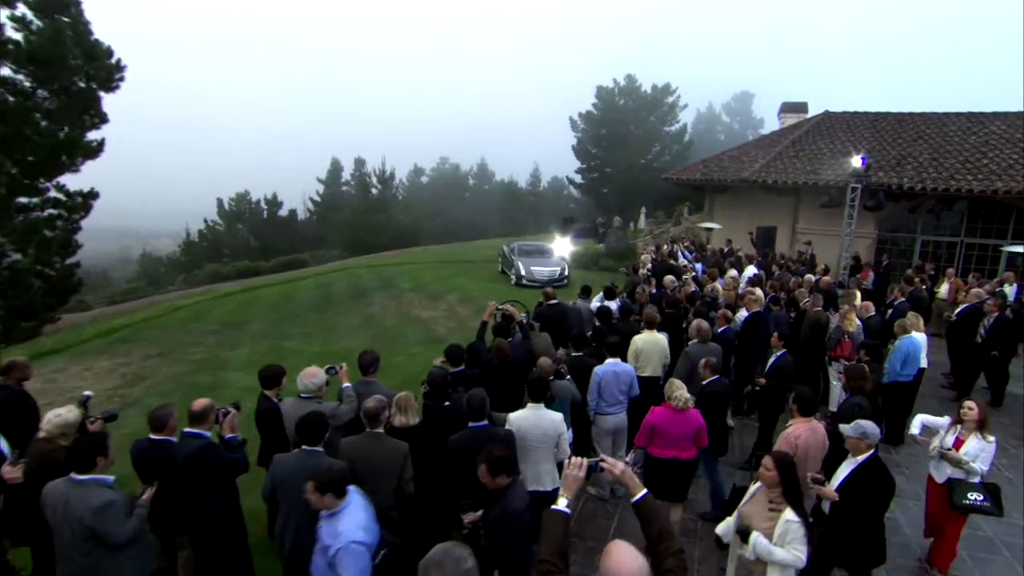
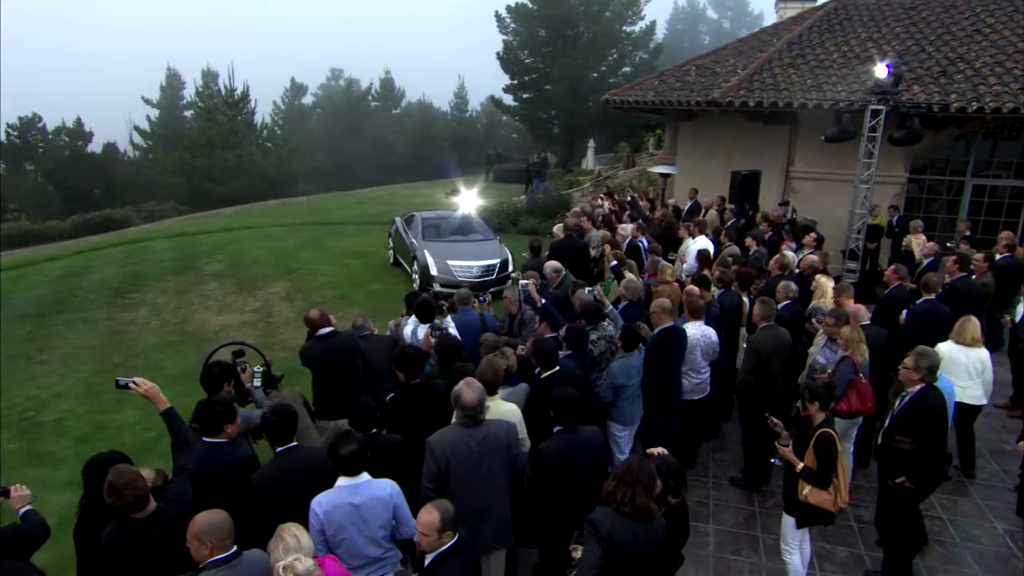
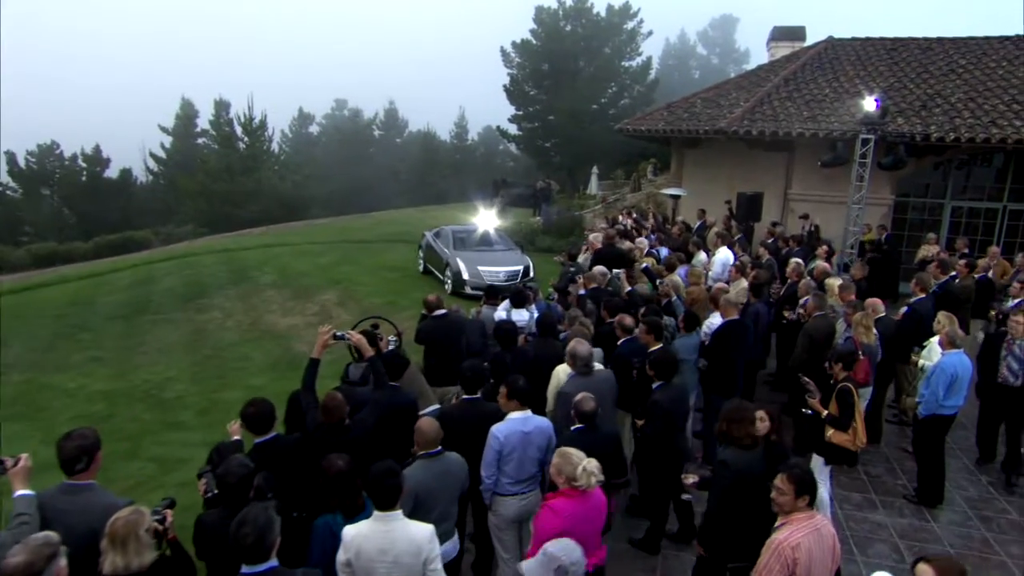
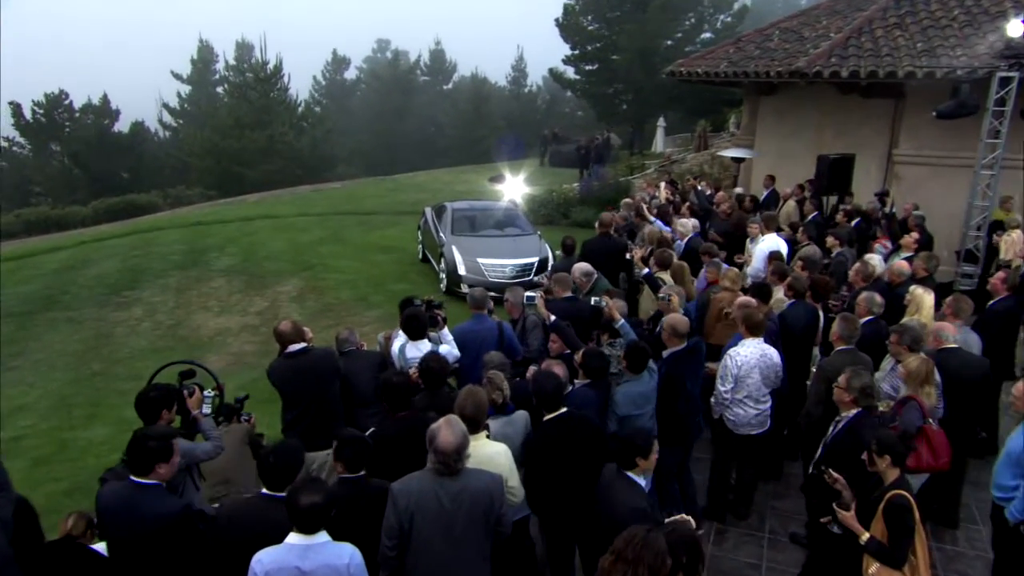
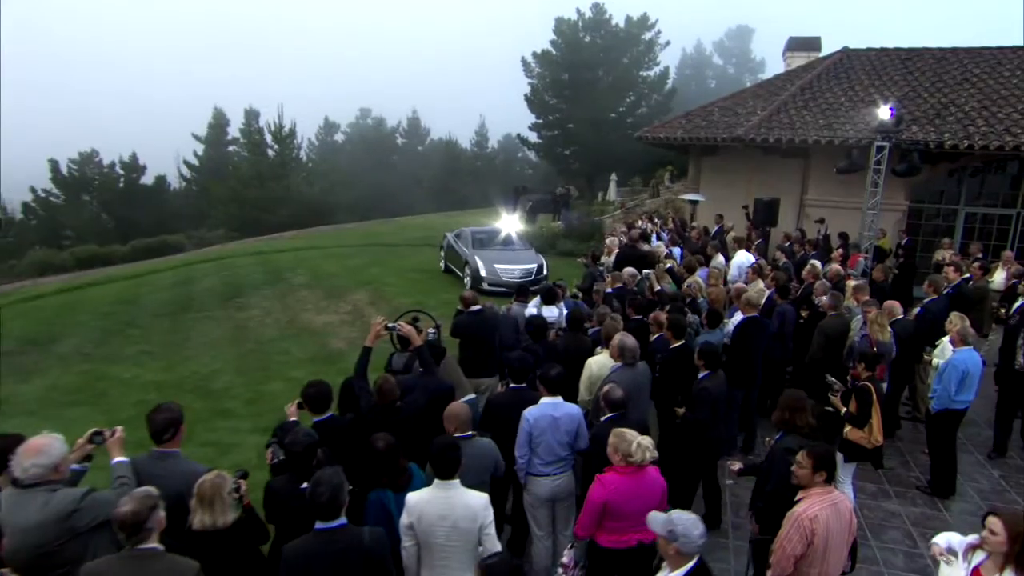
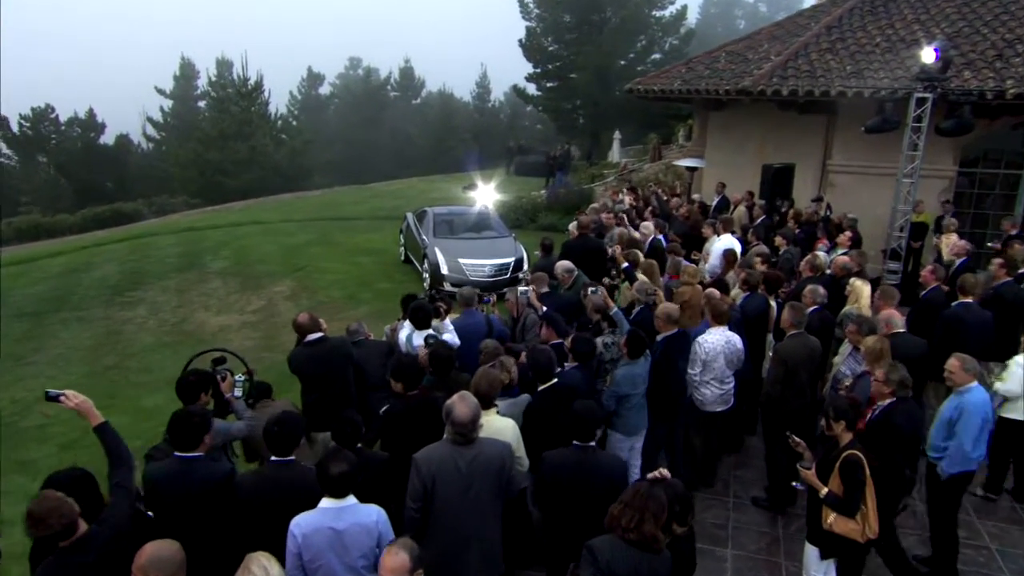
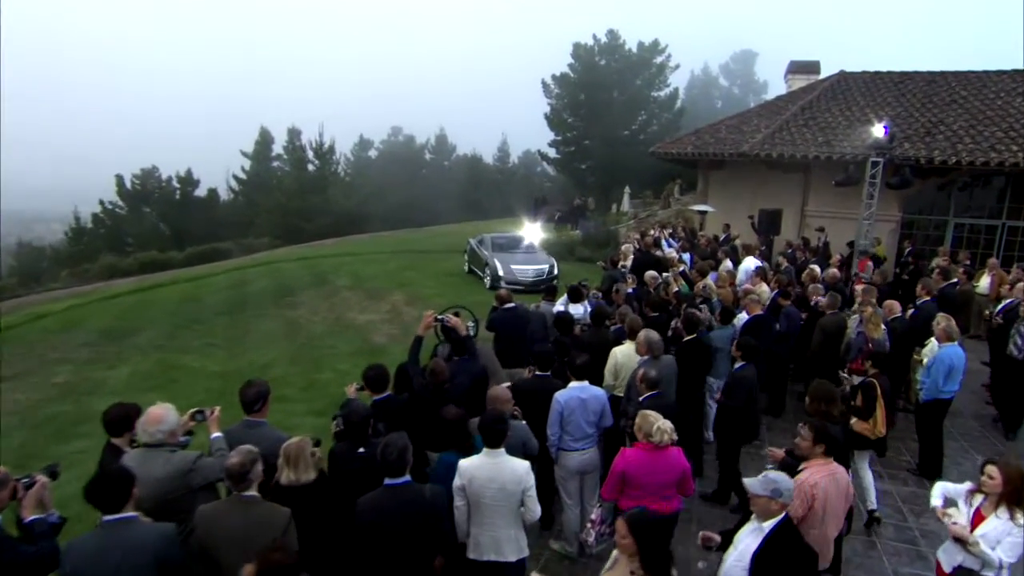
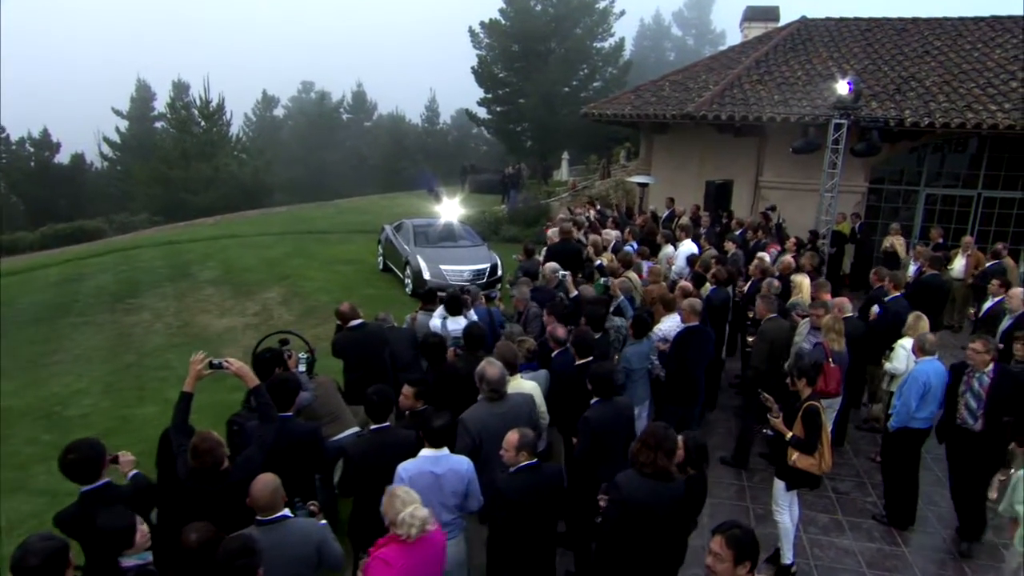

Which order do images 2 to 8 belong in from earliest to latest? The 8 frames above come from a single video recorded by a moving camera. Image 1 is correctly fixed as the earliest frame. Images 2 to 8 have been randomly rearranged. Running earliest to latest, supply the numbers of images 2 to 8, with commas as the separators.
7, 5, 3, 8, 2, 6, 4
